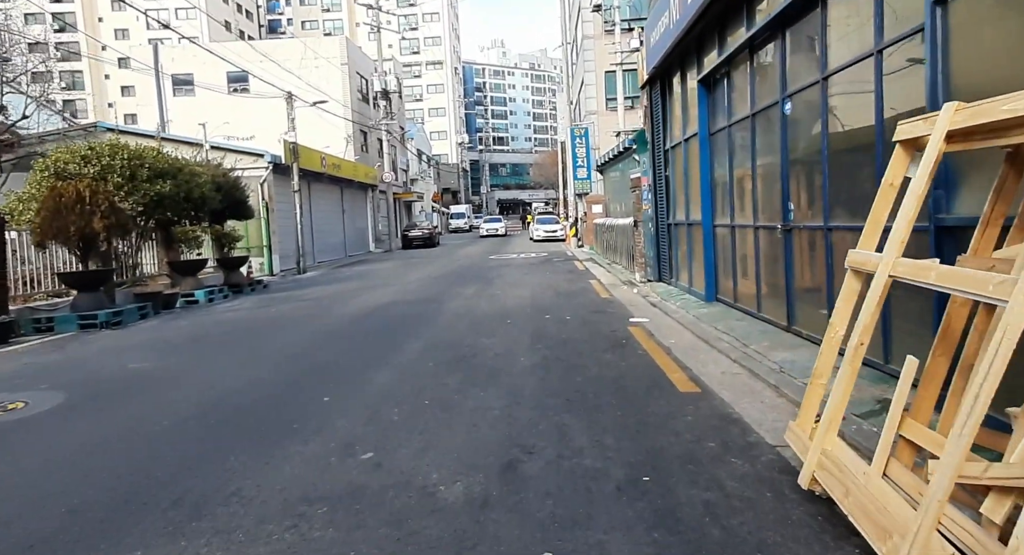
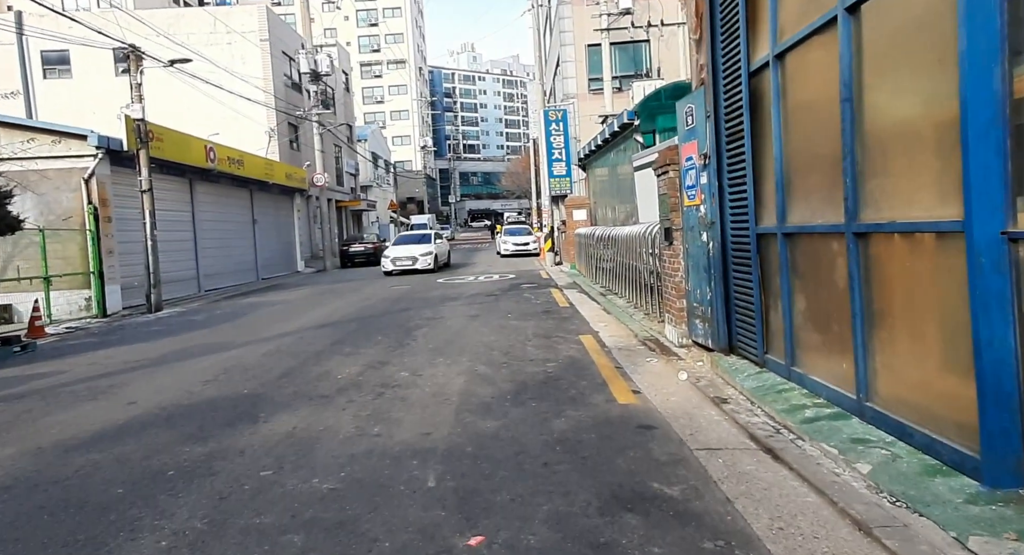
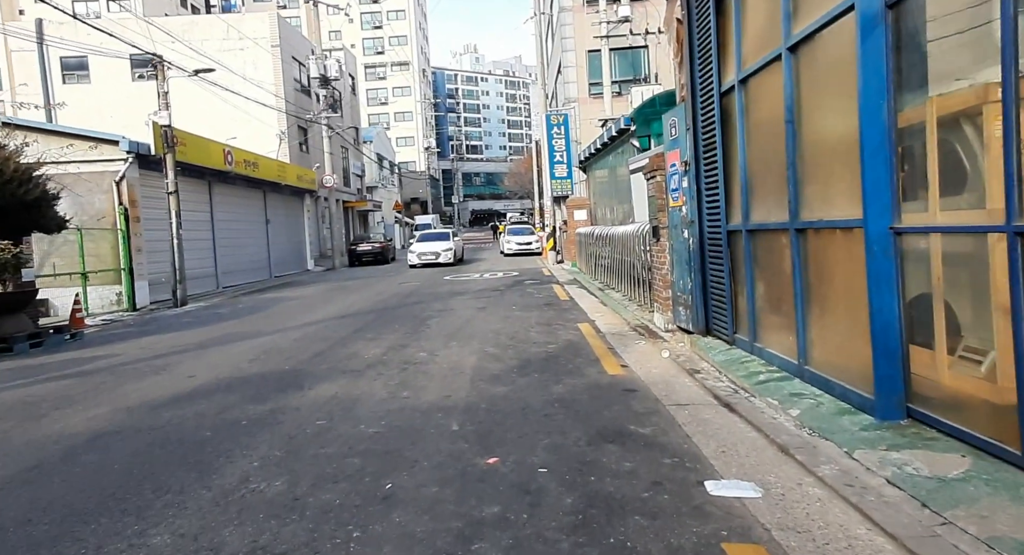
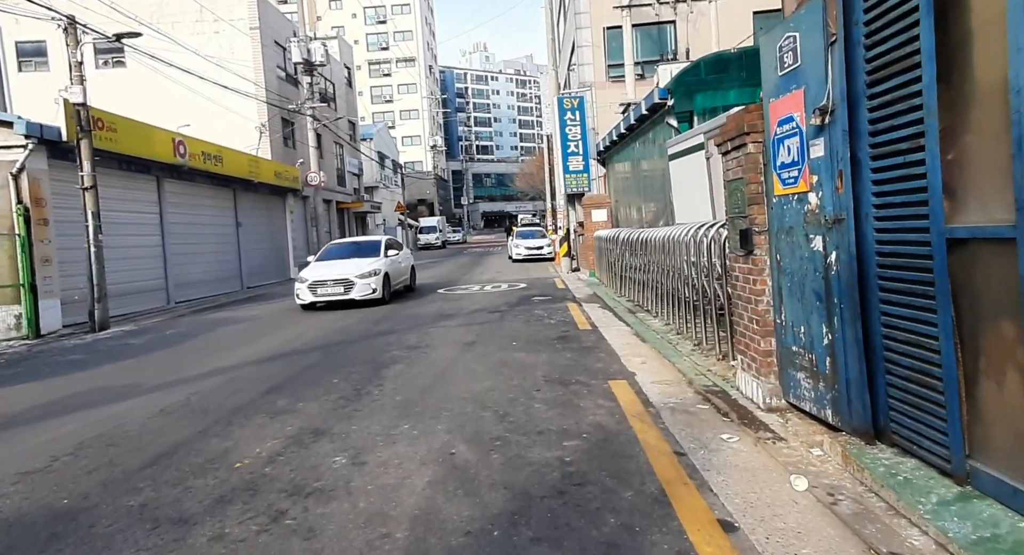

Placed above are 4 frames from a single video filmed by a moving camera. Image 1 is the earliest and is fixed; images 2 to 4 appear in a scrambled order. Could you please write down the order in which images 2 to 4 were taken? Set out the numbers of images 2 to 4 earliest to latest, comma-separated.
3, 2, 4
